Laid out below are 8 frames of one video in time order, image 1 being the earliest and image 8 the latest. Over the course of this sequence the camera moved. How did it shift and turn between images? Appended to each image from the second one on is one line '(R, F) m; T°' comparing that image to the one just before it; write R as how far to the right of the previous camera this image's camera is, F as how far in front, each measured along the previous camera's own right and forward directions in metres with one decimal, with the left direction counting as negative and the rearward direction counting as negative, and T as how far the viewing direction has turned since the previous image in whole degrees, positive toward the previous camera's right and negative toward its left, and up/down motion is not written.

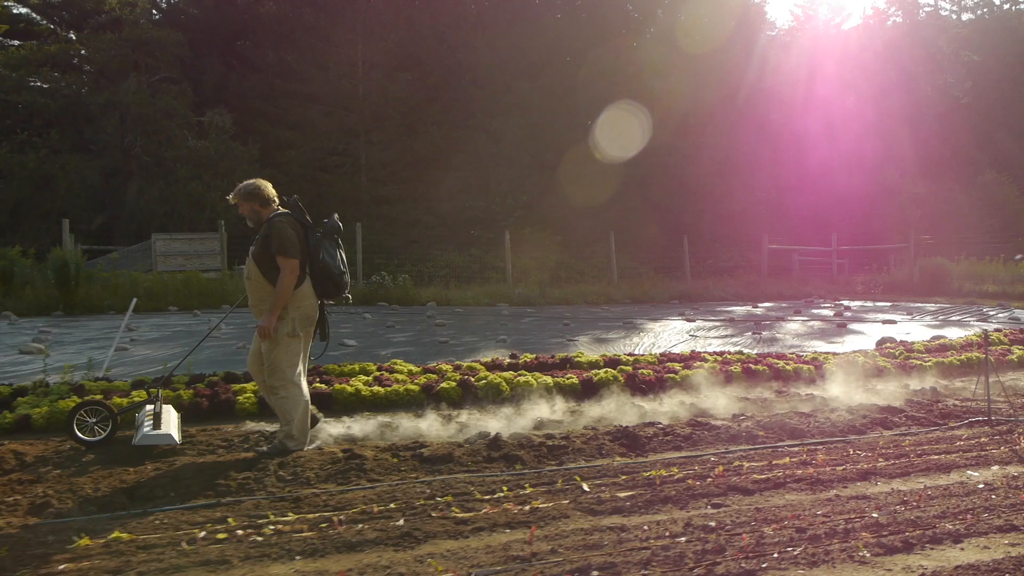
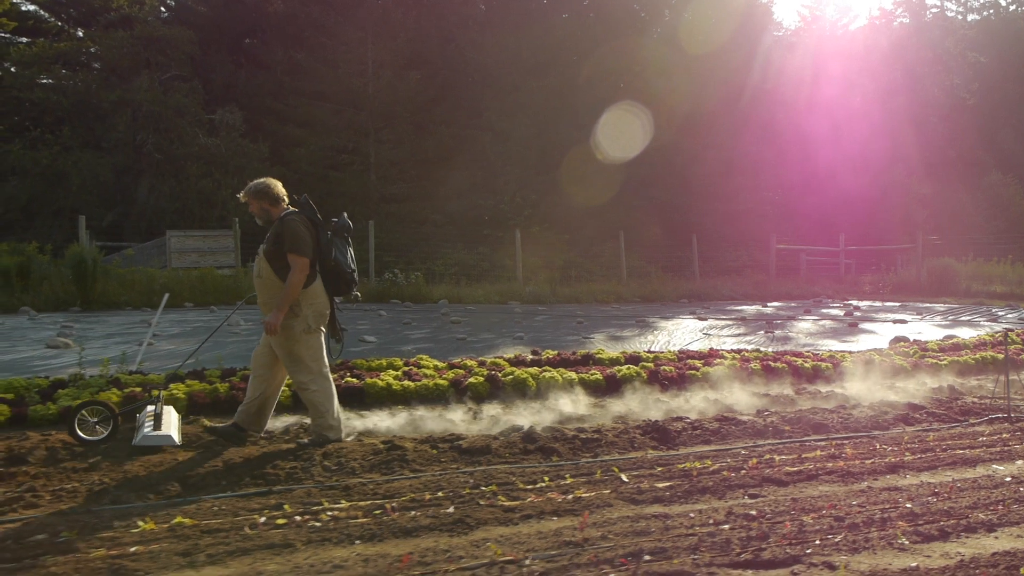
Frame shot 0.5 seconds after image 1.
(-0.2, -0.1) m; 0°
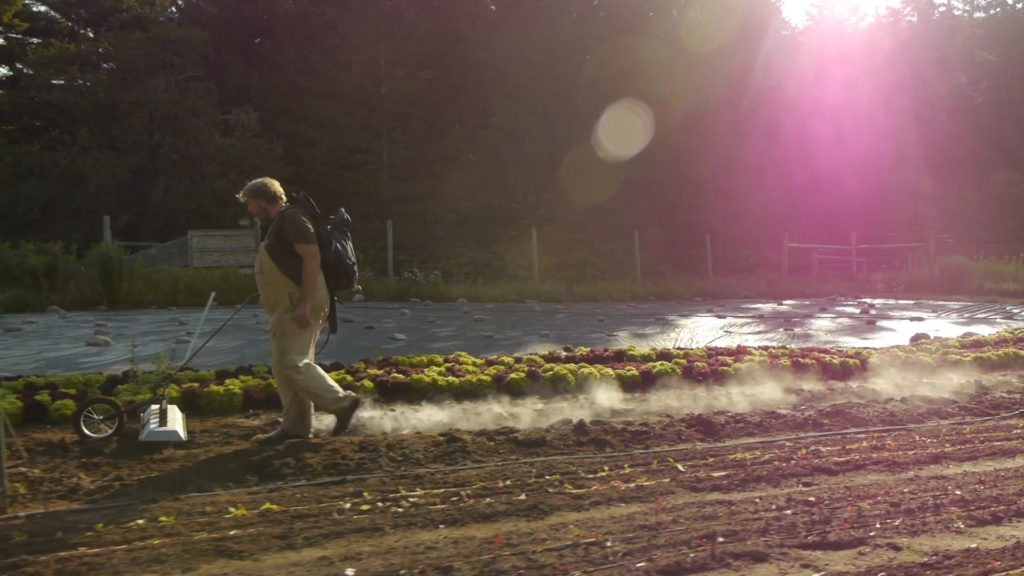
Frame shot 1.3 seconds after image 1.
(-0.3, -0.2) m; 0°
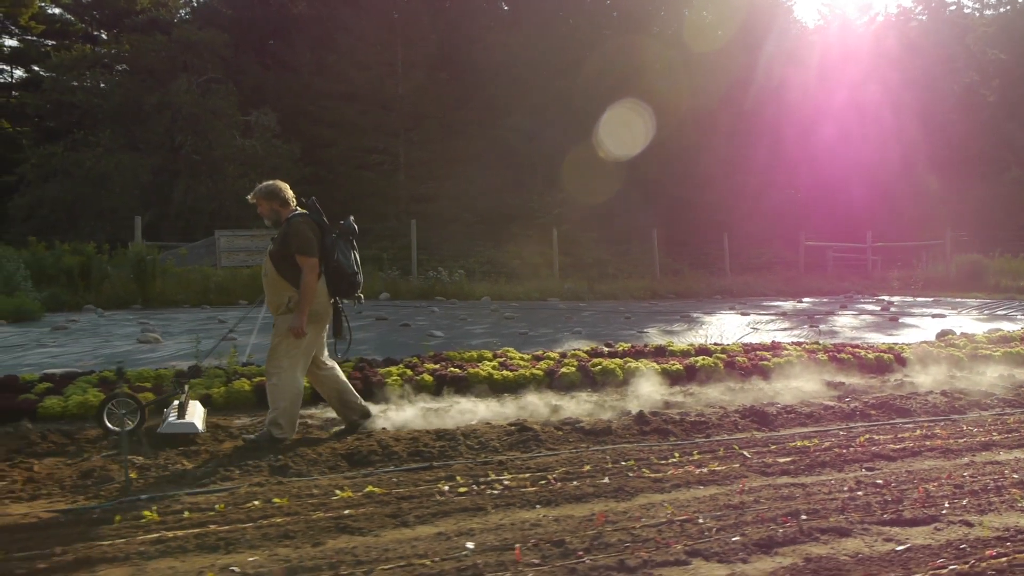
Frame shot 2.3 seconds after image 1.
(-0.4, -0.3) m; 0°
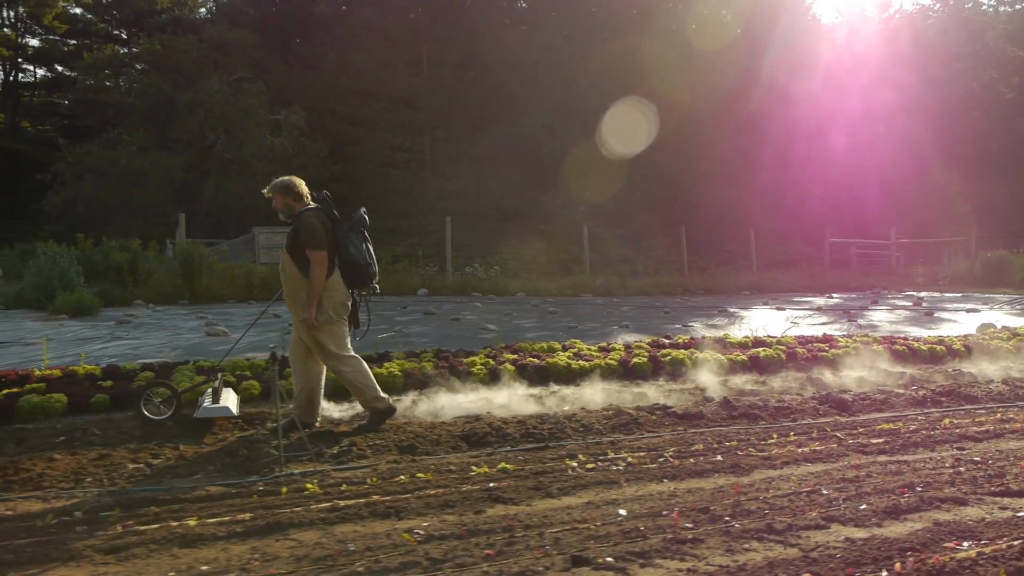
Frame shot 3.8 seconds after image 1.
(-0.6, -0.3) m; 0°
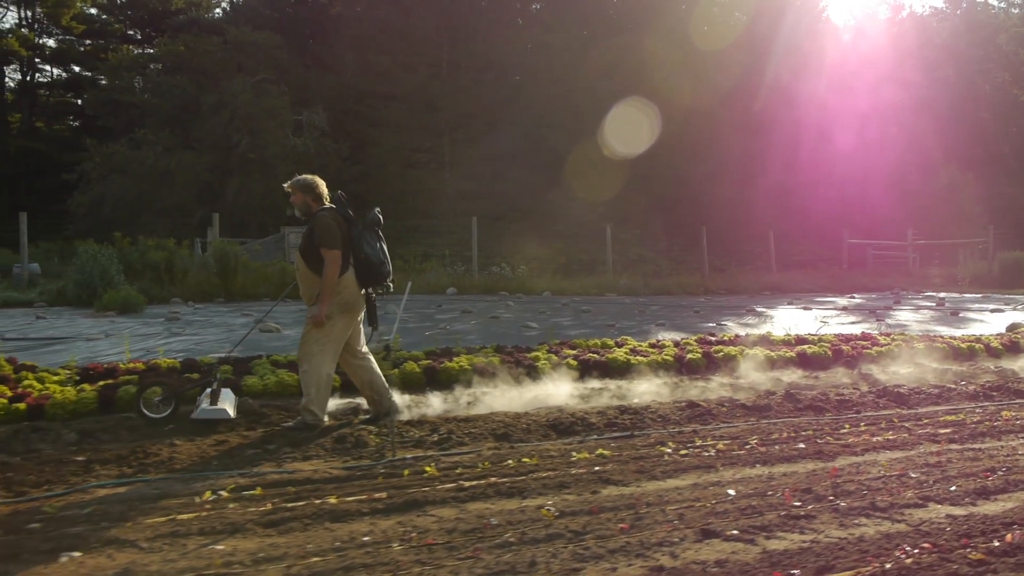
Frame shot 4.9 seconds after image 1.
(-0.5, -0.3) m; 0°
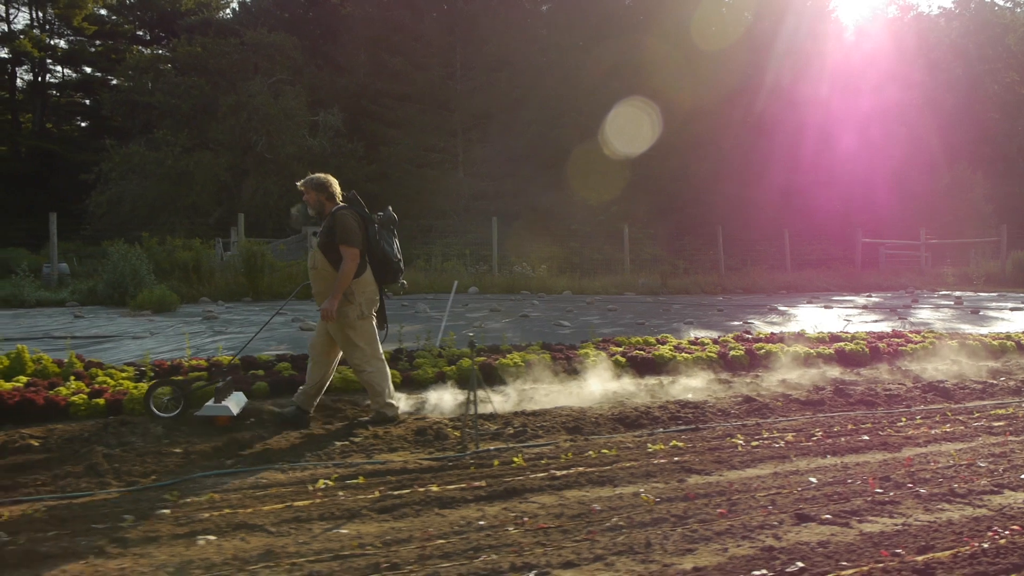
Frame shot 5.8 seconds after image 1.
(-0.4, -0.2) m; 0°
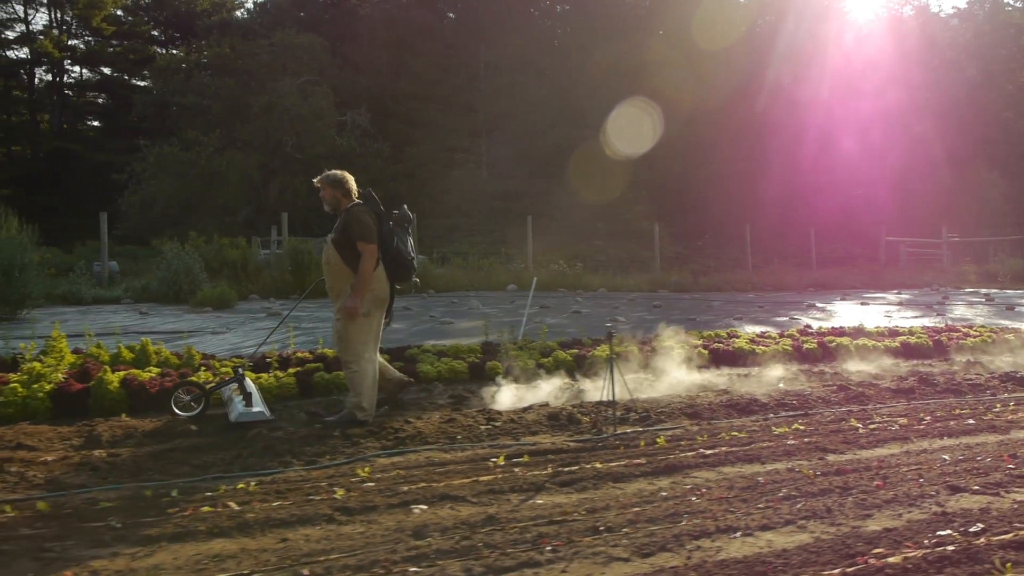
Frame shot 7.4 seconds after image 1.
(-0.8, -0.4) m; 0°
